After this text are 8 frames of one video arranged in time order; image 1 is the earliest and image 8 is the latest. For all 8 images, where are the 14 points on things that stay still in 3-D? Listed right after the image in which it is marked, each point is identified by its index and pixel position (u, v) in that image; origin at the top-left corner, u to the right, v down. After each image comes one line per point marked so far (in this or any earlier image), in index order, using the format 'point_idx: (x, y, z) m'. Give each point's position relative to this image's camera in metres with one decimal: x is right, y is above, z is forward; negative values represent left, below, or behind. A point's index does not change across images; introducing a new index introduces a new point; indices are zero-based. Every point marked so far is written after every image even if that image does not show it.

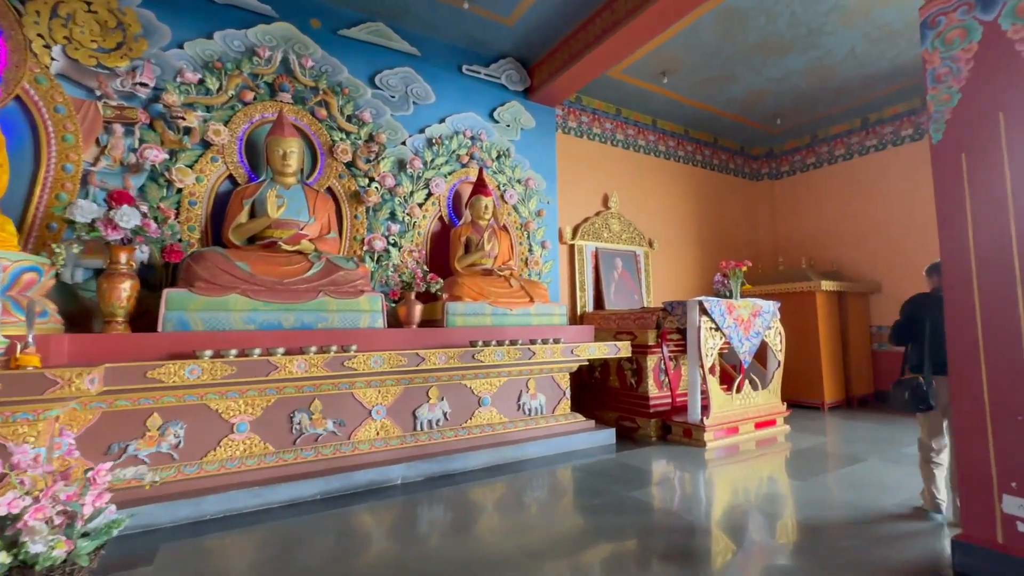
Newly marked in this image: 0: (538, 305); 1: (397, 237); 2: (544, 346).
0: (+0.2, -0.1, +3.6) m
1: (-0.9, +0.4, +3.7) m
2: (+0.2, -0.4, +3.3) m
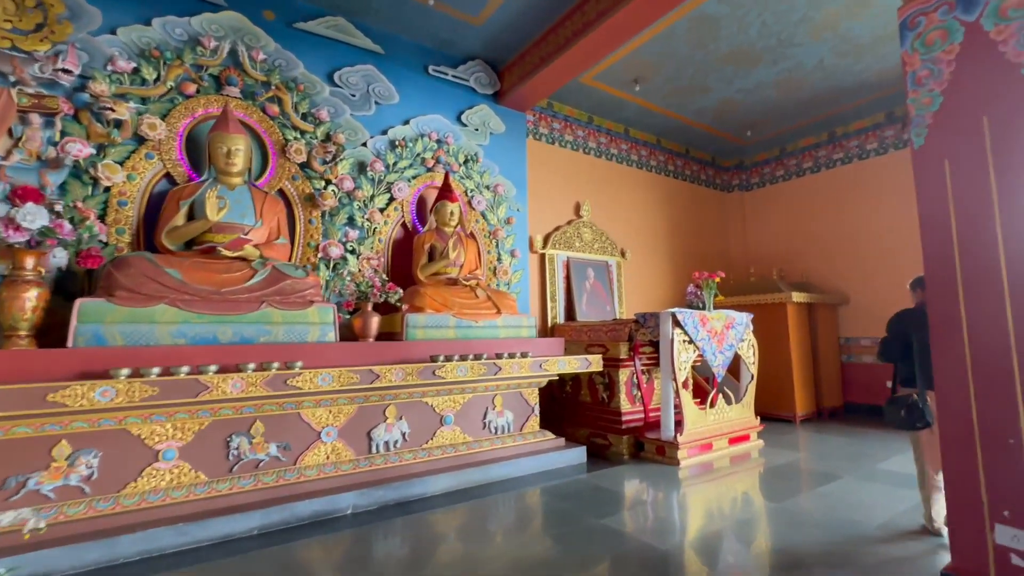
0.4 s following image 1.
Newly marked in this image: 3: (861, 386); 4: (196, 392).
0: (-0.1, -0.2, +3.4) m
1: (-1.1, +0.3, +3.5) m
2: (0.0, -0.5, +3.1) m
3: (+3.9, -1.1, +5.3) m
4: (-1.4, -0.5, +2.2) m
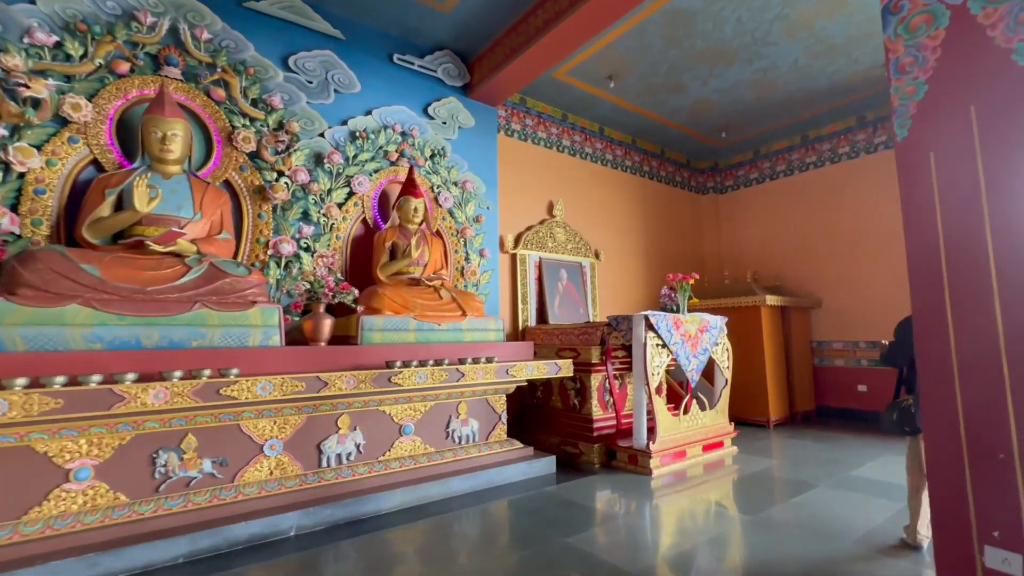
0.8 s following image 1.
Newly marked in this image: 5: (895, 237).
0: (-0.3, -0.2, +3.2) m
1: (-1.4, +0.3, +3.2) m
2: (-0.2, -0.5, +3.0) m
3: (+3.6, -1.1, +5.3) m
4: (-1.6, -0.5, +1.9) m
5: (+4.0, +0.5, +4.9) m
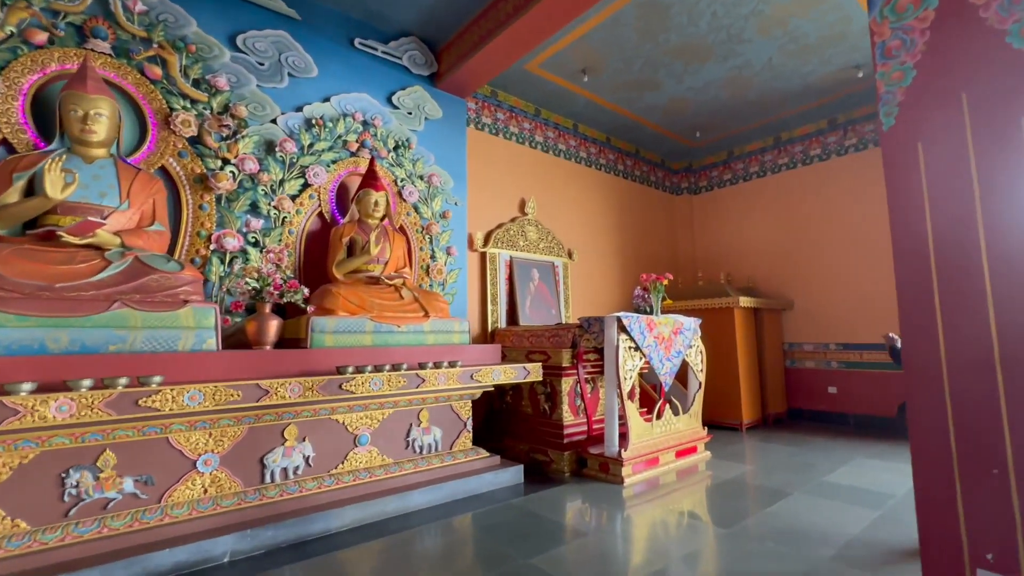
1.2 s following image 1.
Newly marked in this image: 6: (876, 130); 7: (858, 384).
0: (-0.5, -0.2, +3.0) m
1: (-1.6, +0.3, +3.0) m
2: (-0.4, -0.5, +2.8) m
3: (+3.3, -1.2, +5.3) m
4: (-1.8, -0.5, +1.6) m
5: (+3.7, +0.5, +5.0) m
6: (+3.8, +1.7, +5.0) m
7: (+3.6, -1.0, +5.0) m
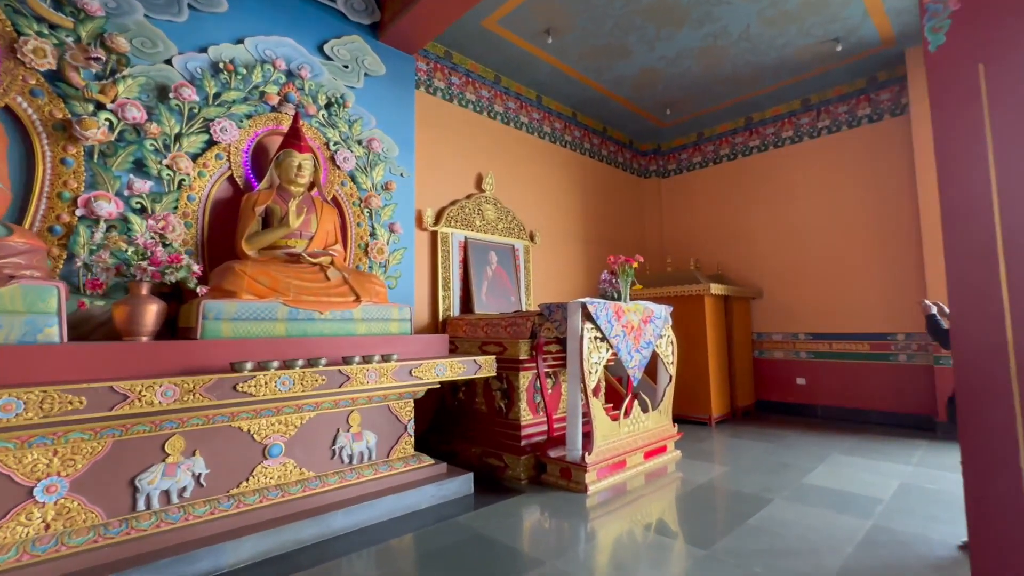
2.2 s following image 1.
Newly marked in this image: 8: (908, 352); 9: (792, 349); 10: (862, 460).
0: (-0.8, -0.1, +2.5) m
1: (-1.9, +0.4, +2.4) m
2: (-0.7, -0.4, +2.3) m
3: (+2.8, -1.0, +5.1) m
4: (-2.0, -0.4, +1.1) m
5: (+3.3, +0.6, +4.8) m
6: (+3.4, +1.8, +4.8) m
7: (+3.2, -0.9, +4.8) m
8: (+3.7, -0.6, +4.4) m
9: (+3.0, -0.6, +5.0) m
10: (+2.4, -1.2, +3.3) m
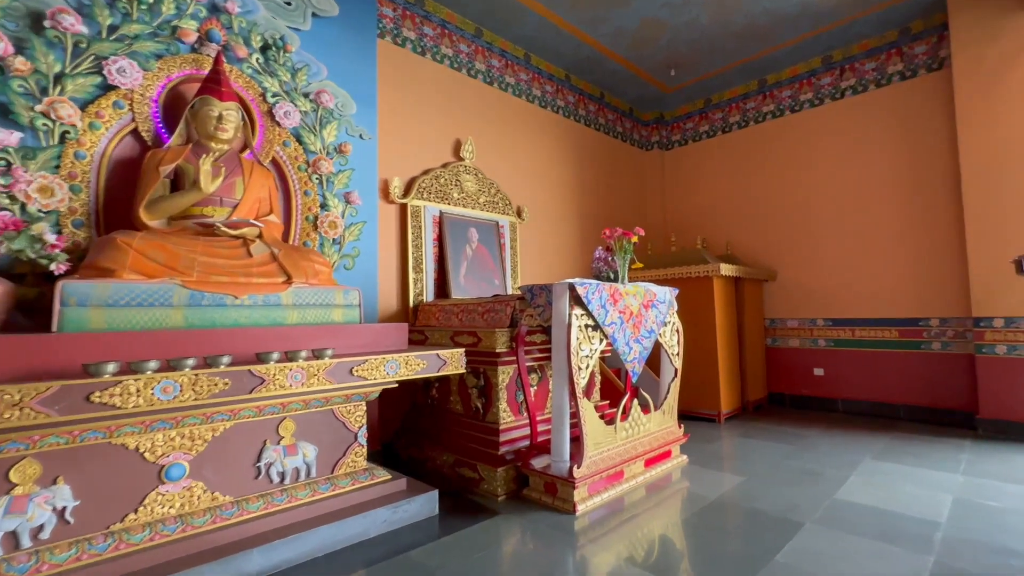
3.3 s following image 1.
0: (-0.9, 0.0, +2.1) m
1: (-2.0, +0.5, +1.9) m
2: (-0.8, -0.3, +1.8) m
3: (+2.7, -0.8, +4.6) m
4: (-2.1, -0.3, +0.6) m
5: (+3.1, +0.8, +4.2) m
6: (+3.3, +2.0, +4.2) m
7: (+3.1, -0.7, +4.3) m
8: (+3.5, -0.4, +3.9) m
9: (+2.8, -0.5, +4.5) m
10: (+2.3, -1.1, +2.8) m
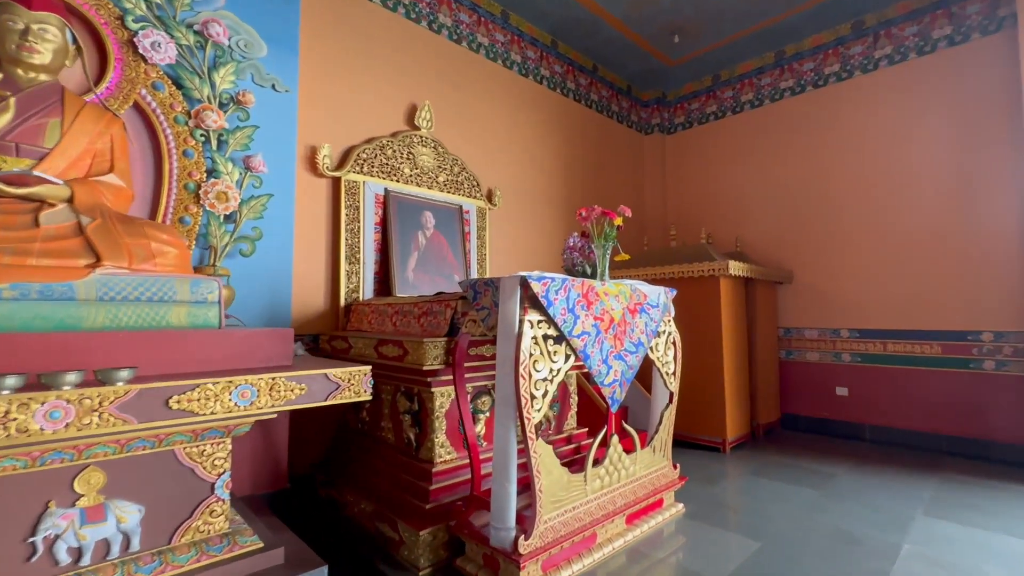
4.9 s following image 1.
0: (-1.2, 0.0, +1.4) m
1: (-2.2, +0.6, +1.2) m
2: (-1.1, -0.3, +1.1) m
3: (+2.5, -0.9, +3.9) m
4: (-2.4, -0.3, -0.1) m
5: (+2.9, +0.8, +3.6) m
6: (+3.1, +1.9, +3.6) m
7: (+2.8, -0.7, +3.6) m
8: (+3.3, -0.5, +3.2) m
9: (+2.6, -0.5, +3.8) m
10: (+2.0, -1.1, +2.1) m
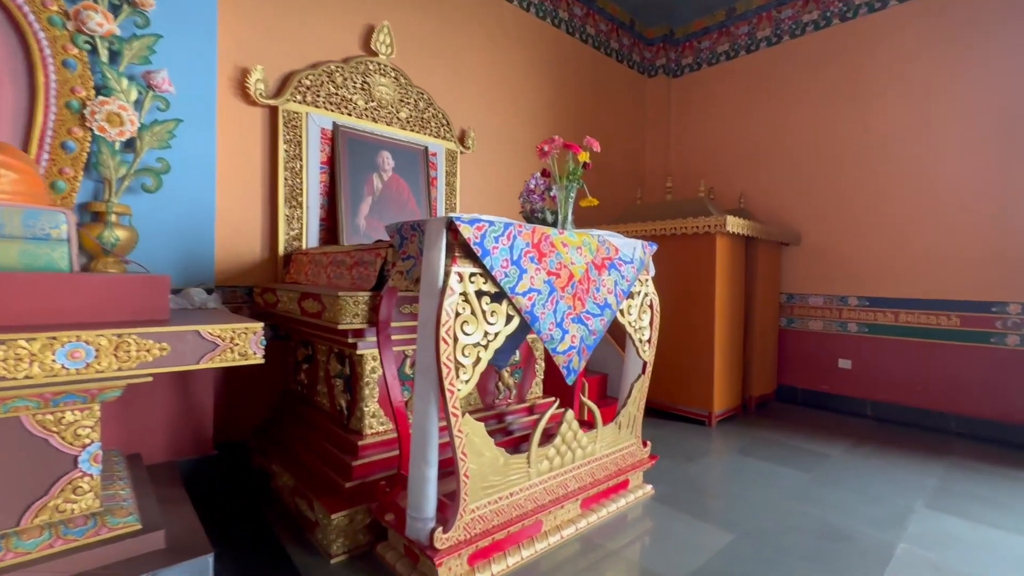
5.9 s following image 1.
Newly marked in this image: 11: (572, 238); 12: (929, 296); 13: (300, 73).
0: (-1.4, +0.2, +1.1) m
1: (-2.5, +0.8, +0.9) m
2: (-1.3, -0.1, +0.9) m
3: (+2.3, -0.6, +3.6) m
4: (-2.6, -0.2, -0.3) m
5: (+2.8, +1.0, +3.1) m
6: (+2.9, +2.2, +3.0) m
7: (+2.6, -0.5, +3.3) m
8: (+3.1, -0.3, +2.8) m
9: (+2.4, -0.2, +3.5) m
10: (+1.8, -0.9, +1.8) m
11: (+0.2, +0.2, +1.7) m
12: (+2.8, -0.1, +3.1) m
13: (-1.1, +1.1, +2.4) m
